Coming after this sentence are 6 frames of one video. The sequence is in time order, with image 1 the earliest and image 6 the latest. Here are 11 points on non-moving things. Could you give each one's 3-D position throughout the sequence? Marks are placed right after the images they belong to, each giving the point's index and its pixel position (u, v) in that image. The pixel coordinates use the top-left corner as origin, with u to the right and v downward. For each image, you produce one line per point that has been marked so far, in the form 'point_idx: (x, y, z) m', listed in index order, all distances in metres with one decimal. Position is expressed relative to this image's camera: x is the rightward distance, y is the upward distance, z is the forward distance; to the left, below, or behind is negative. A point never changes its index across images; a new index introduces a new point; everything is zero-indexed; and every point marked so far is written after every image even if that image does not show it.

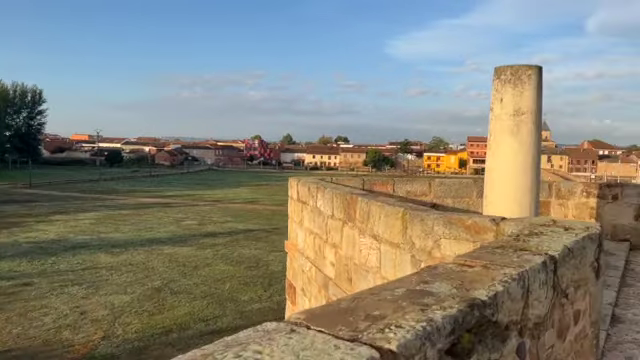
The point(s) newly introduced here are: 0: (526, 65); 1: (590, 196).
0: (+2.5, +1.4, +6.5) m
1: (+4.6, -0.3, +9.1) m
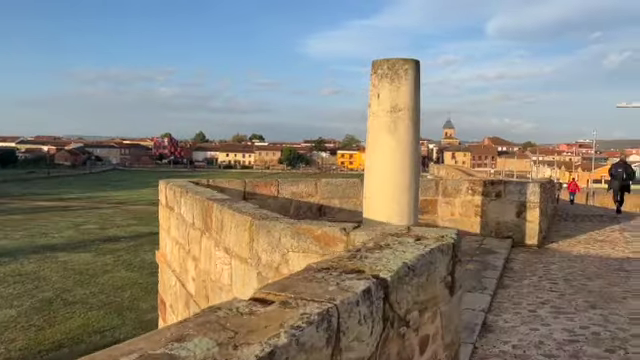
0: (+1.0, +1.4, +6.2) m
1: (+2.7, -0.2, +9.0) m
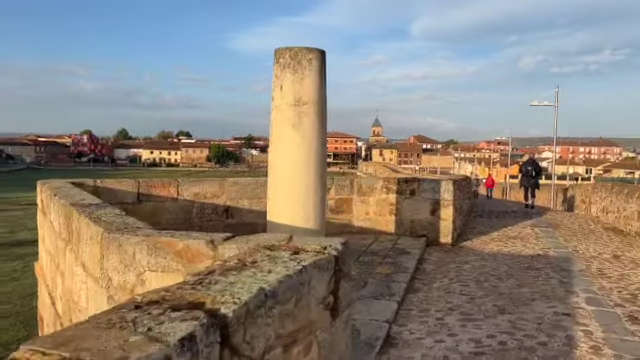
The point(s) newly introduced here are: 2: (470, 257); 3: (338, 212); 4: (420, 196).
0: (-0.2, +1.4, +5.7) m
1: (+1.2, -0.2, +8.8) m
2: (+2.2, -1.1, +7.6) m
3: (+0.3, -0.5, +8.8) m
4: (+1.6, -0.3, +8.7) m
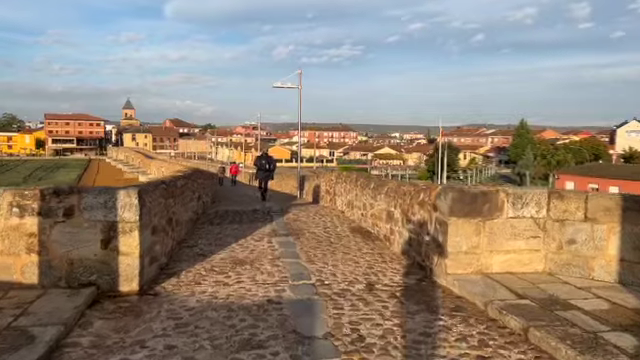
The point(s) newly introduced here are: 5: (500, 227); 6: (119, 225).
0: (-2.7, +1.2, +1.6) m
1: (-2.8, -0.3, +5.0) m
2: (-1.4, -1.2, +4.4) m
3: (-3.6, -0.7, +4.7) m
4: (-2.3, -0.4, +5.1) m
5: (+2.0, -0.5, +6.0) m
6: (-2.0, -0.4, +5.2) m
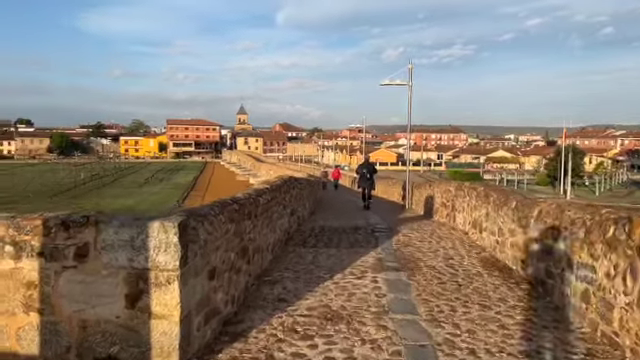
0: (-2.5, +1.0, +0.1) m
1: (-2.0, -0.5, +3.5) m
2: (-0.7, -1.4, +2.6) m
3: (-2.8, -0.8, +3.3) m
4: (-1.5, -0.5, +3.5) m
5: (+3.0, -0.8, +3.4) m
6: (-1.1, -0.6, +3.5) m
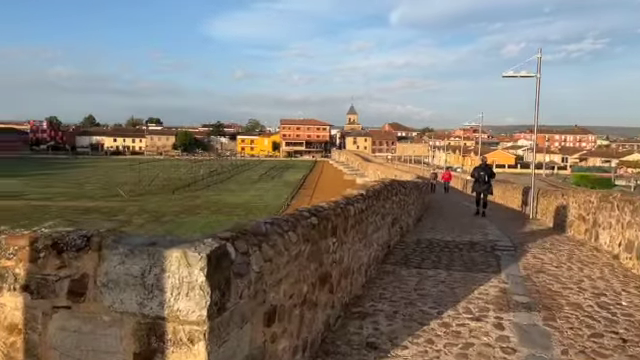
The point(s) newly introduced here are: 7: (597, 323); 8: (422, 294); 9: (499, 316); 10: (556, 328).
0: (-2.7, +1.1, -0.7) m
1: (-1.5, -0.5, +2.5) m
2: (-0.5, -1.4, +1.4) m
3: (-2.4, -0.8, +2.5) m
4: (-1.0, -0.6, +2.4) m
5: (+3.3, -0.9, +1.5) m
6: (-0.7, -0.7, +2.4) m
7: (+2.5, -1.3, +4.8) m
8: (+1.1, -1.2, +5.5) m
9: (+1.6, -1.2, +4.8) m
10: (+2.1, -1.3, +4.6) m
